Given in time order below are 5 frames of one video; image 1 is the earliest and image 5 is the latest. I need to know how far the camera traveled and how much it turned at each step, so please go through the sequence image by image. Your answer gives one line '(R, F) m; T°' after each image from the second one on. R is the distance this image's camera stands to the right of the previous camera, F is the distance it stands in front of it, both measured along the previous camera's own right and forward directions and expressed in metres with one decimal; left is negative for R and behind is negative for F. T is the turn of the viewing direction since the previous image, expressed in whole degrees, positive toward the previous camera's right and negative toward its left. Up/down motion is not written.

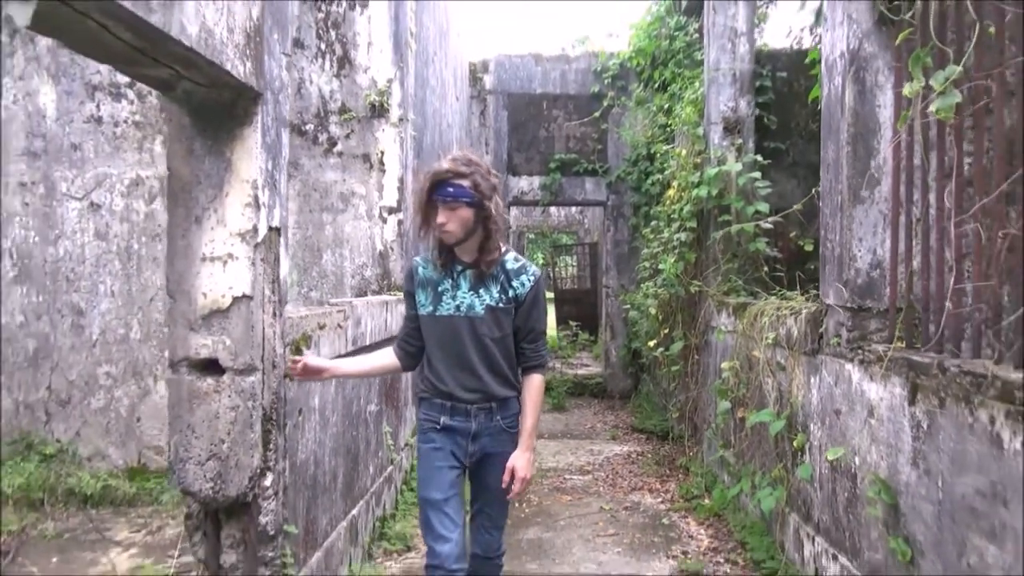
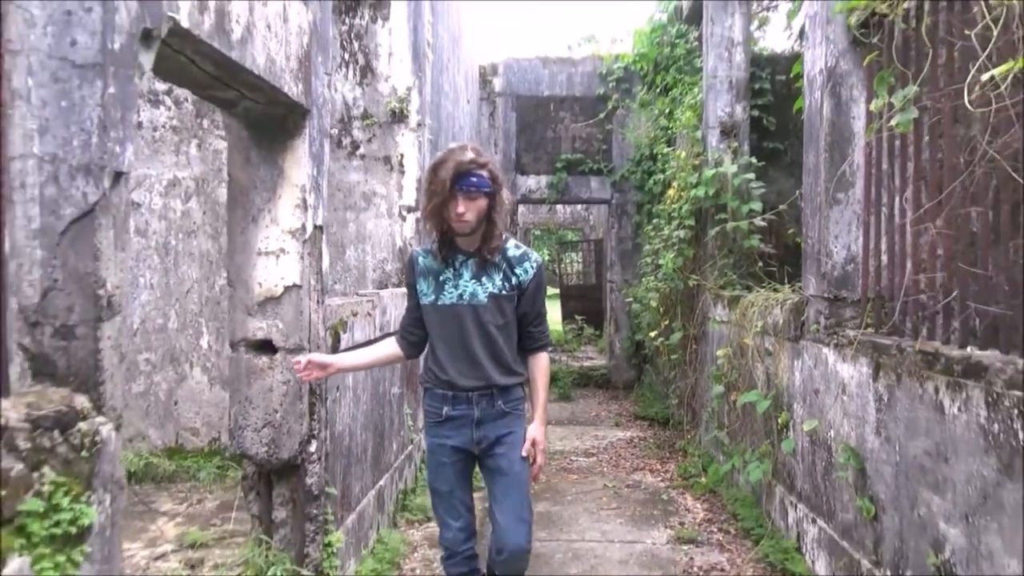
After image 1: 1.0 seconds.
(0.0, -0.4) m; 0°
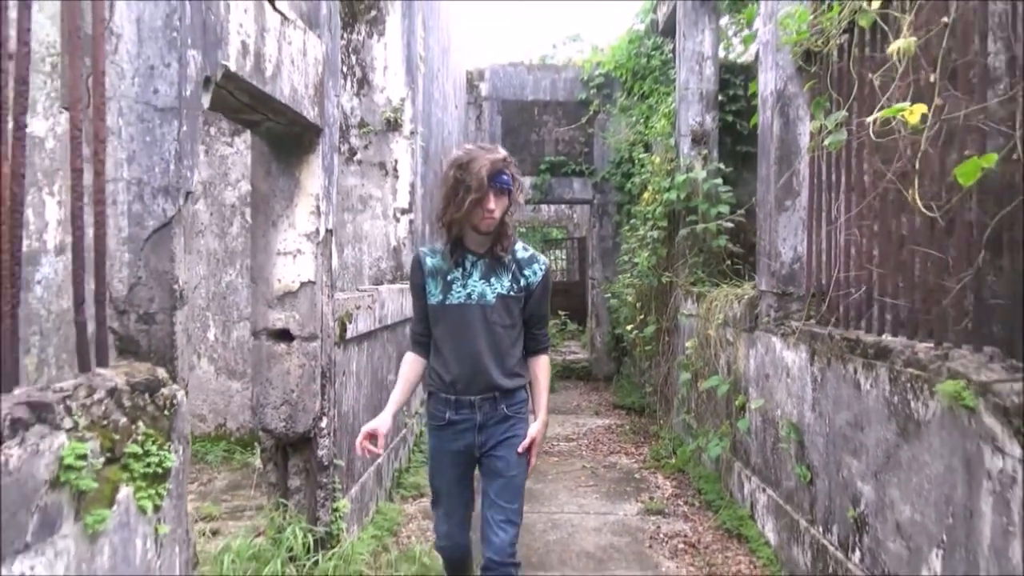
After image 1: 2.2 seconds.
(0.0, -0.4) m; +1°
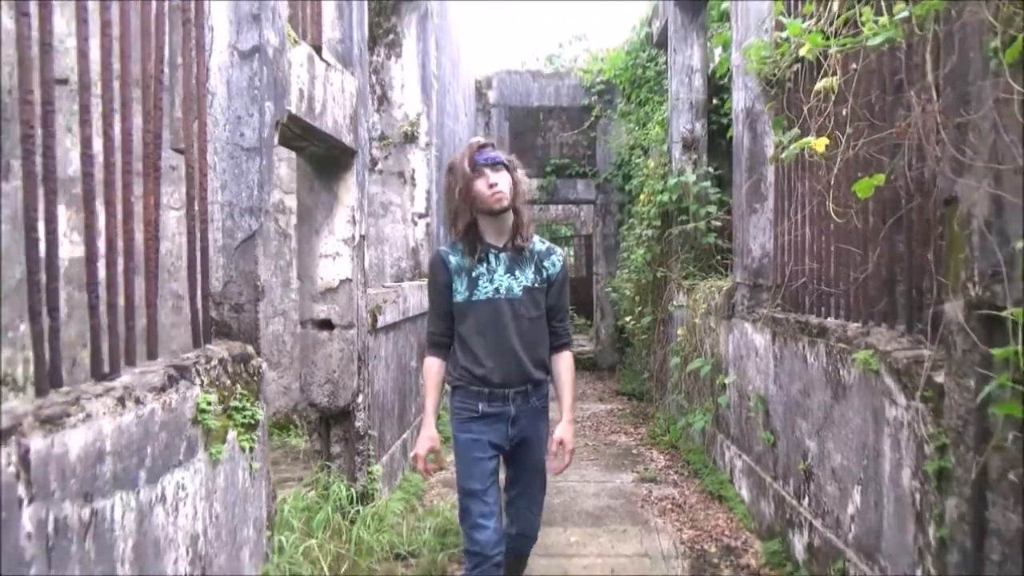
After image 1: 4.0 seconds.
(0.0, -0.6) m; -1°
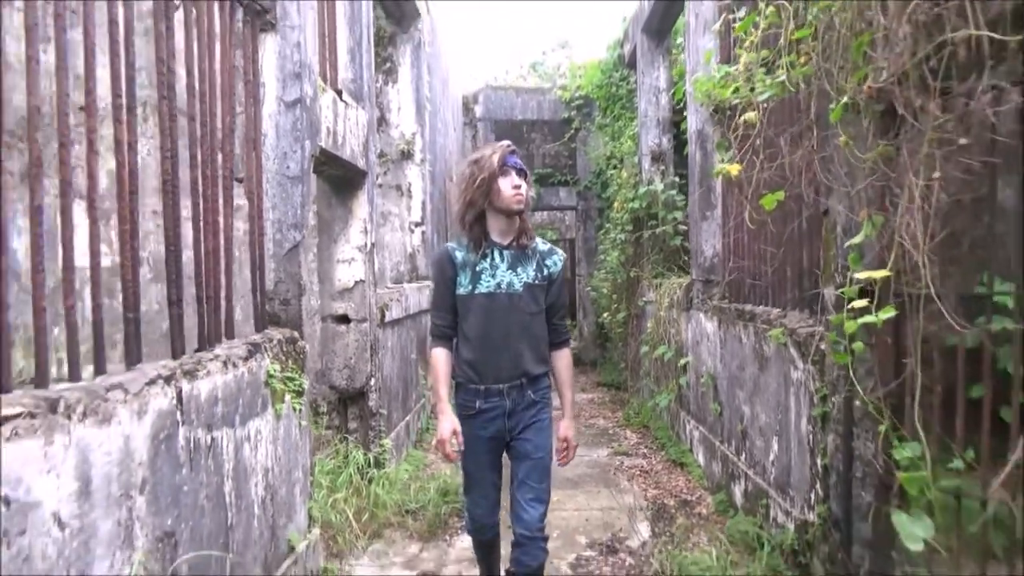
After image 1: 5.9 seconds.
(0.0, -0.7) m; +1°
